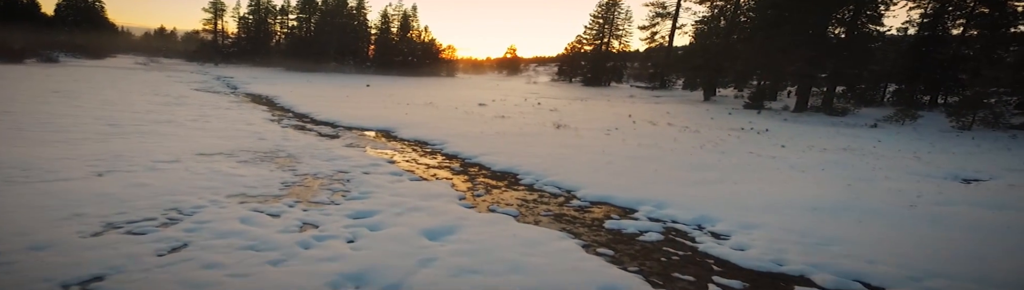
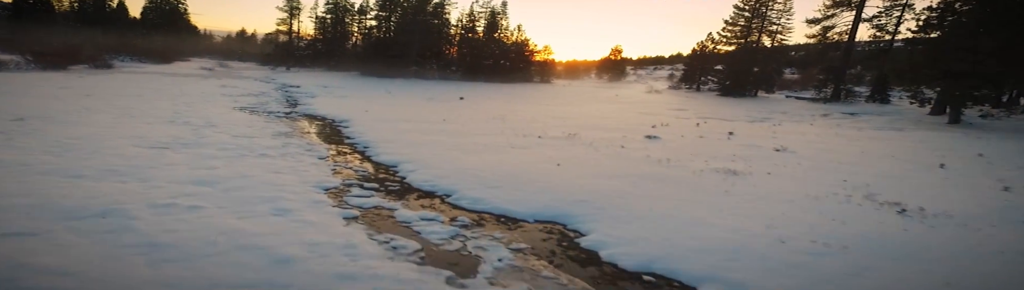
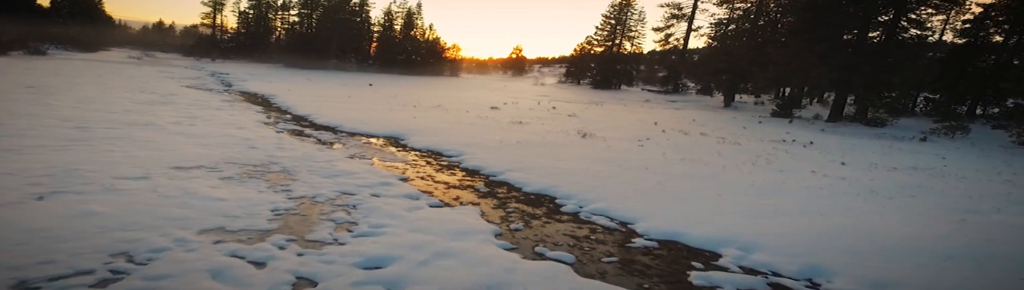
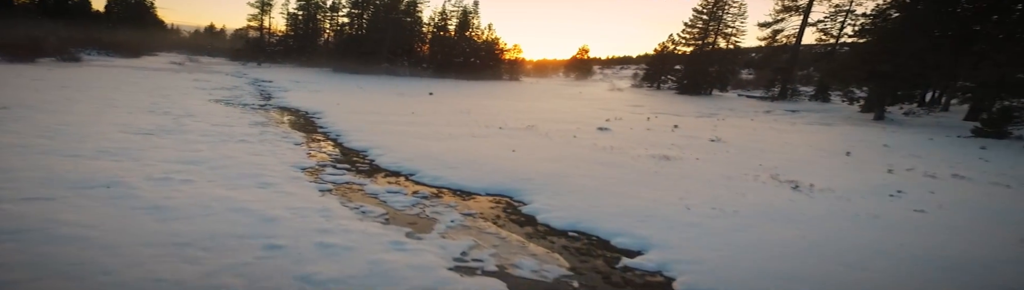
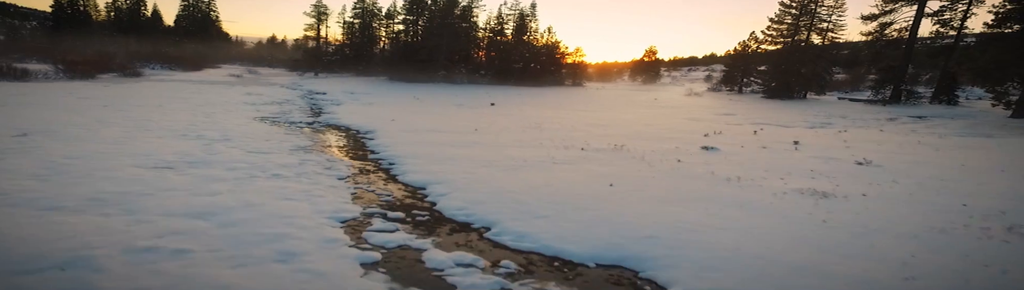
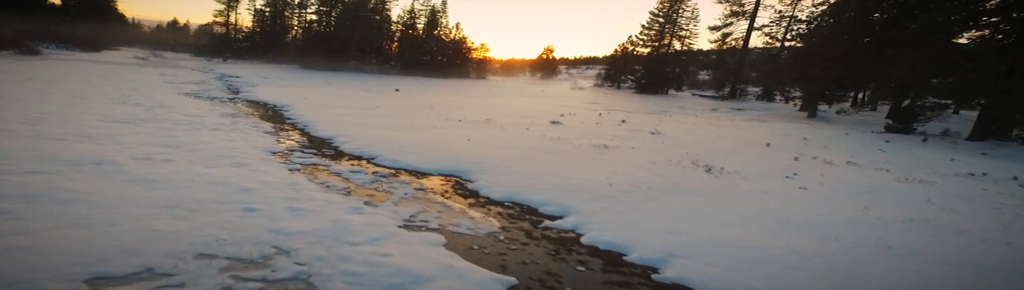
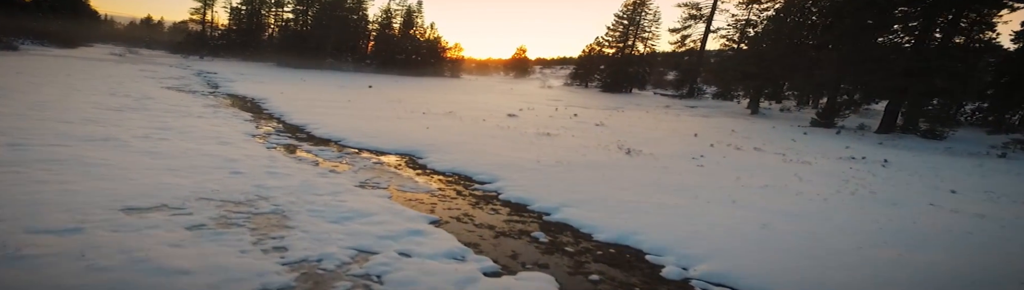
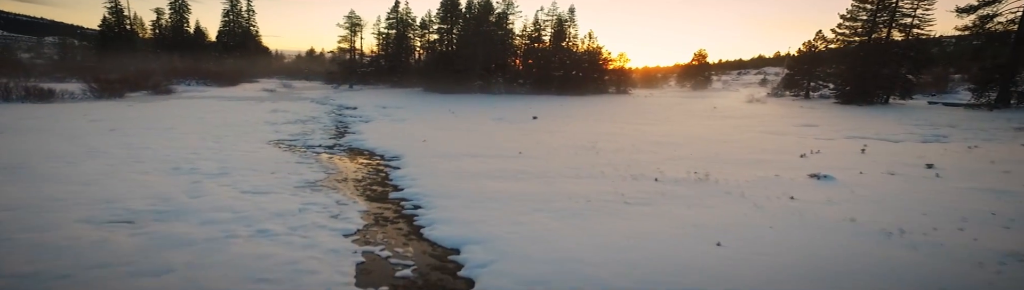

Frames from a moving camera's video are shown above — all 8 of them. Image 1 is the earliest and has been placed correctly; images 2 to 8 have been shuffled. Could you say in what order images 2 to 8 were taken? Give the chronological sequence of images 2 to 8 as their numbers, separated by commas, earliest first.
3, 7, 6, 4, 2, 5, 8
